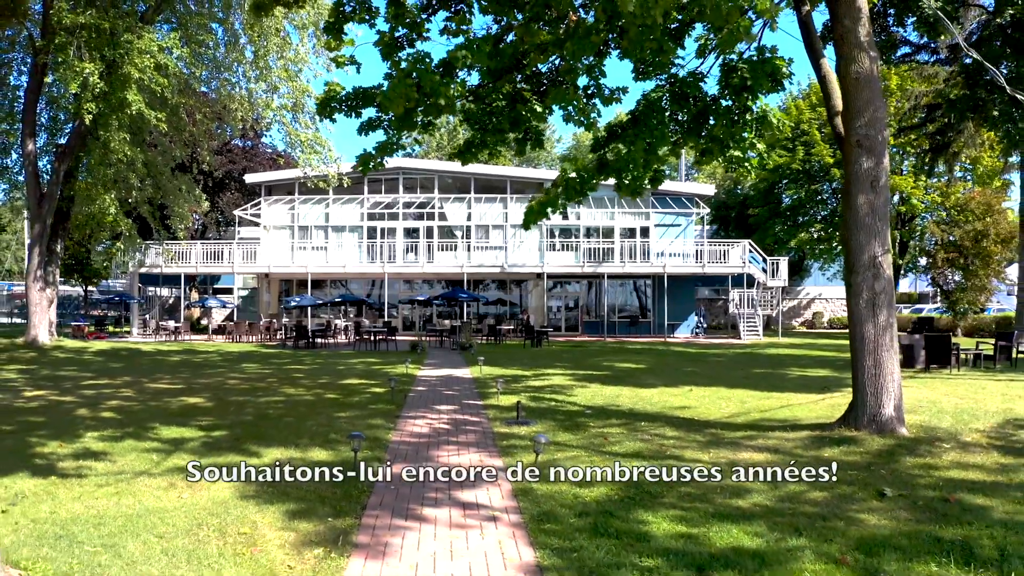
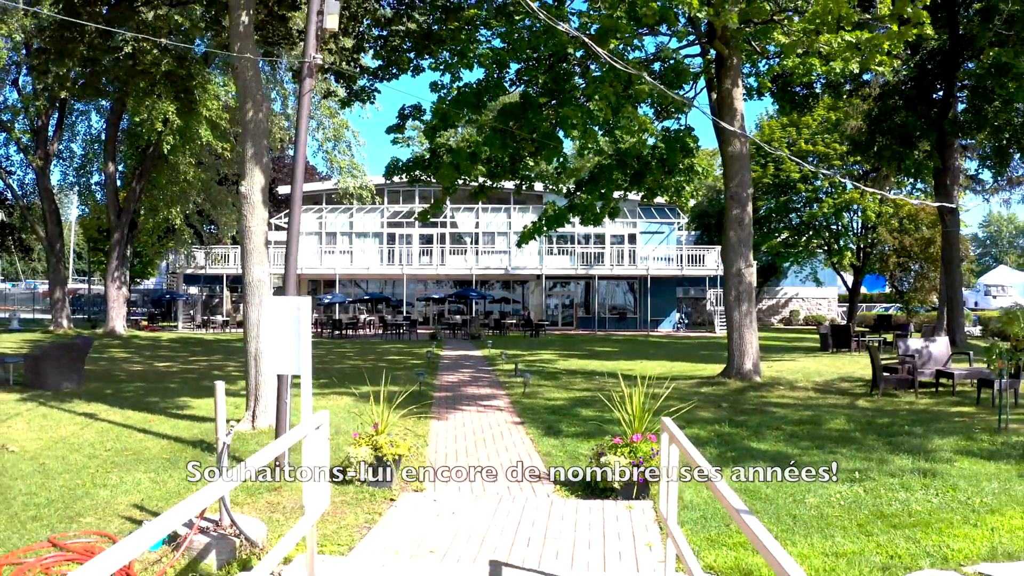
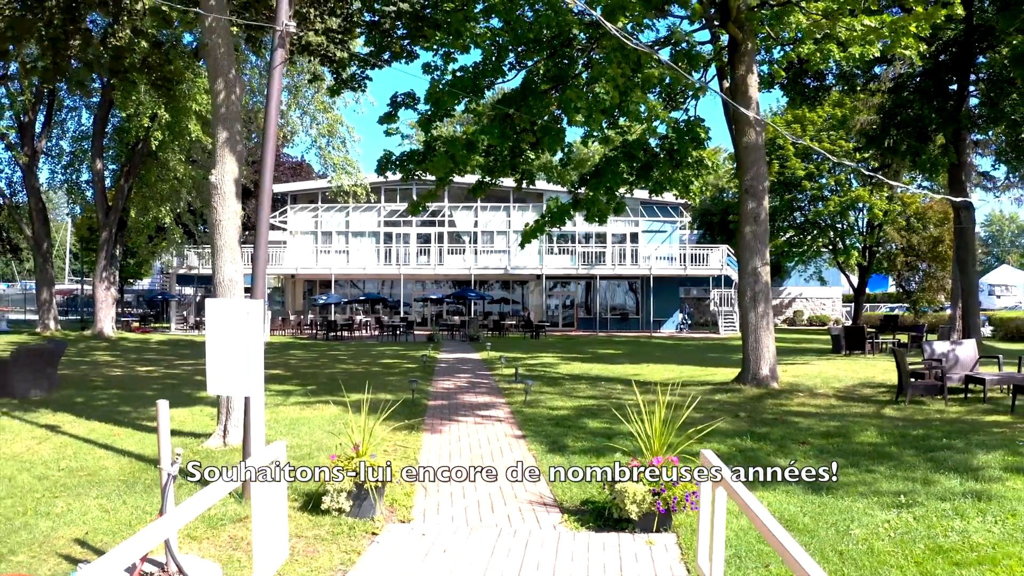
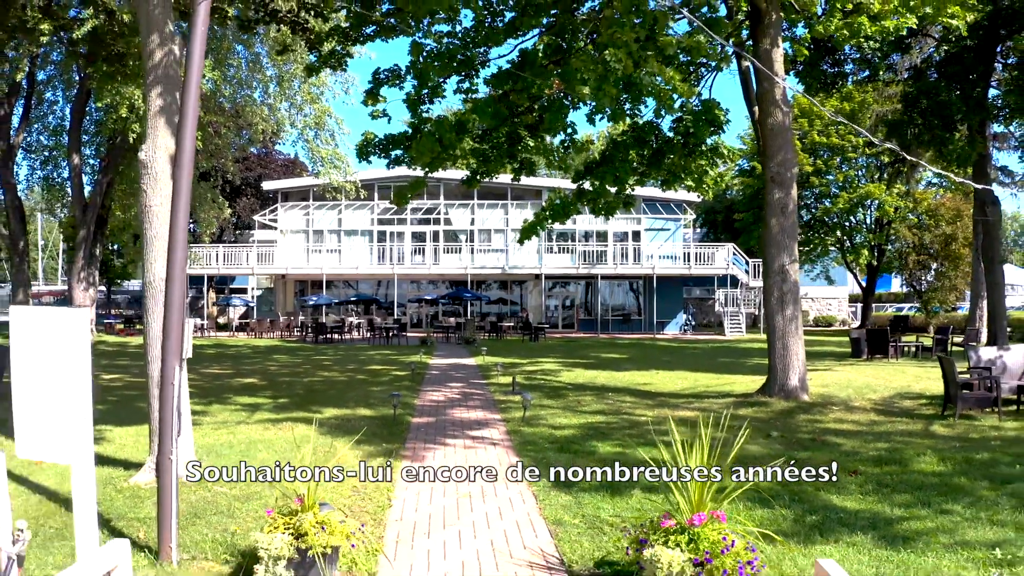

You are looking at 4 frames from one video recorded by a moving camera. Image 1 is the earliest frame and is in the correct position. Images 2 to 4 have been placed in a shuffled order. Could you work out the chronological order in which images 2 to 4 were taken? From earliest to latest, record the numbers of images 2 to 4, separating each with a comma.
4, 3, 2
